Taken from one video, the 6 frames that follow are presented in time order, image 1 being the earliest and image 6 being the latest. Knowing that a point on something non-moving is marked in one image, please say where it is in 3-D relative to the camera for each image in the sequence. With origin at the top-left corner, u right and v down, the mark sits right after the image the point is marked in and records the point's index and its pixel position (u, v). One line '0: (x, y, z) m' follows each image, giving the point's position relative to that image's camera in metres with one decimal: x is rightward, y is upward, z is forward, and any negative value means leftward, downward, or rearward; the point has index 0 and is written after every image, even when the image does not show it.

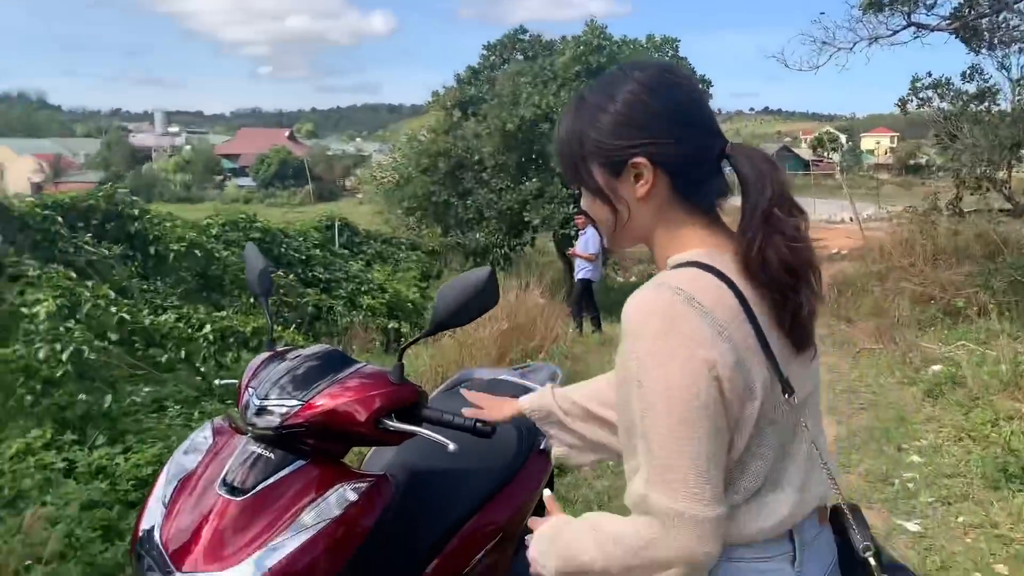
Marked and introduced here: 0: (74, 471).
0: (-1.8, -0.8, +3.7) m
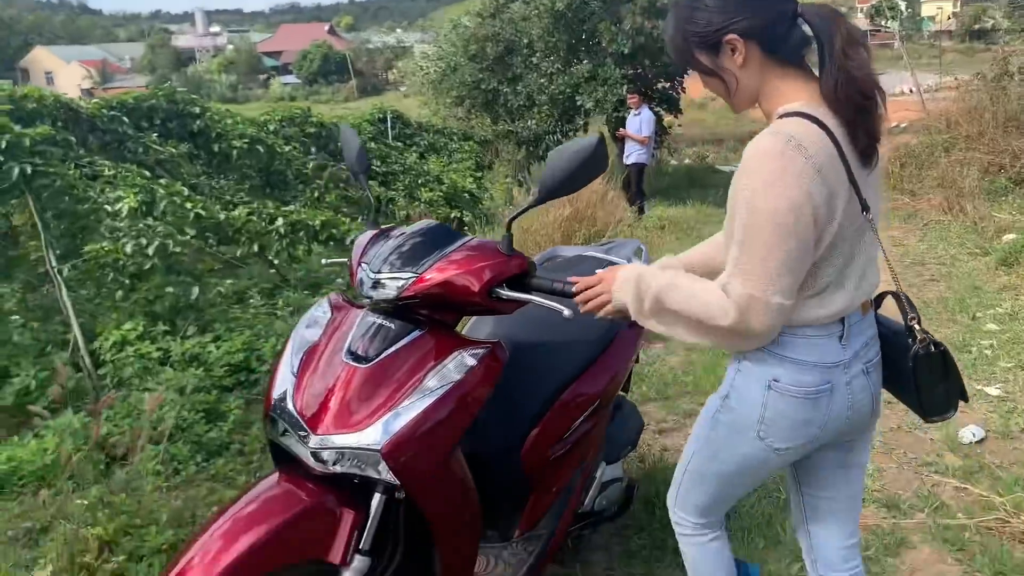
0: (-1.5, -0.3, +3.9) m
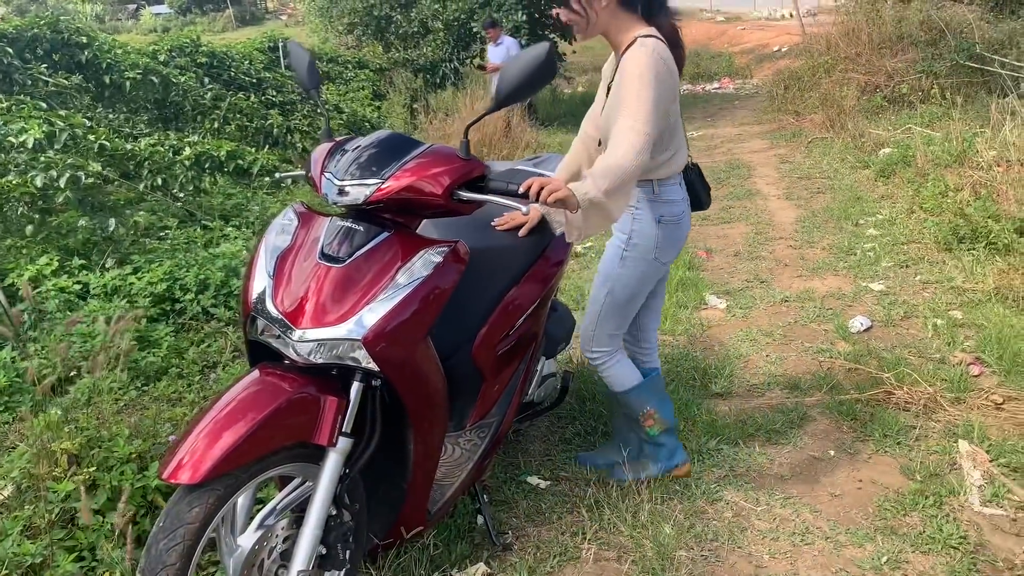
0: (-1.8, 0.0, +3.8) m
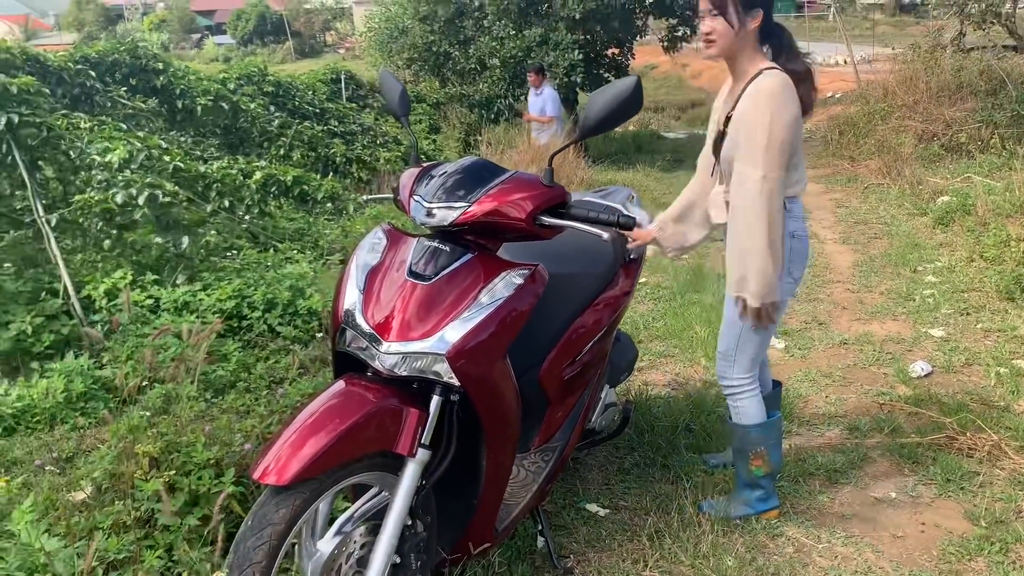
0: (-1.6, -0.1, +4.0) m
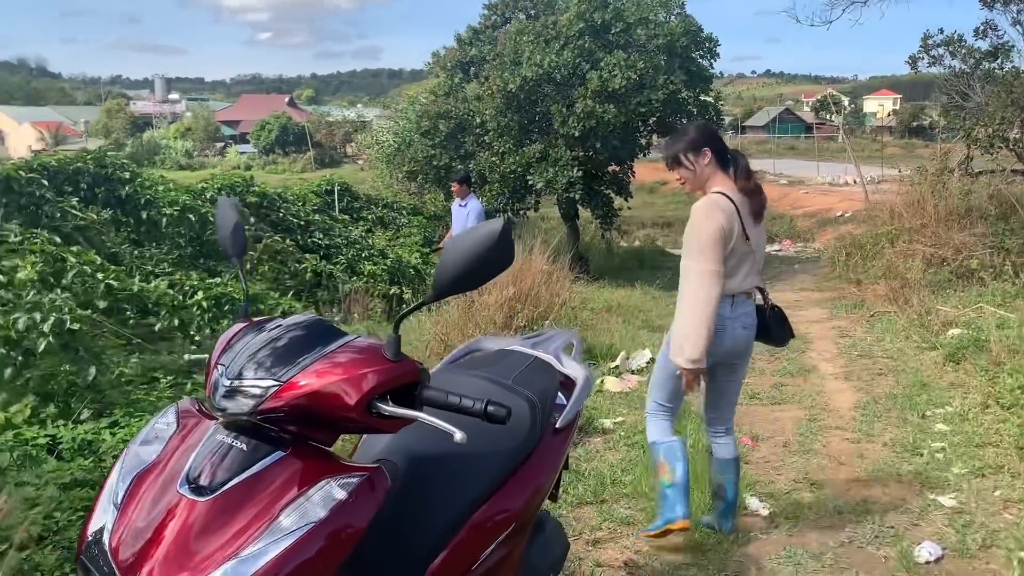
0: (-1.8, -0.6, +3.5) m
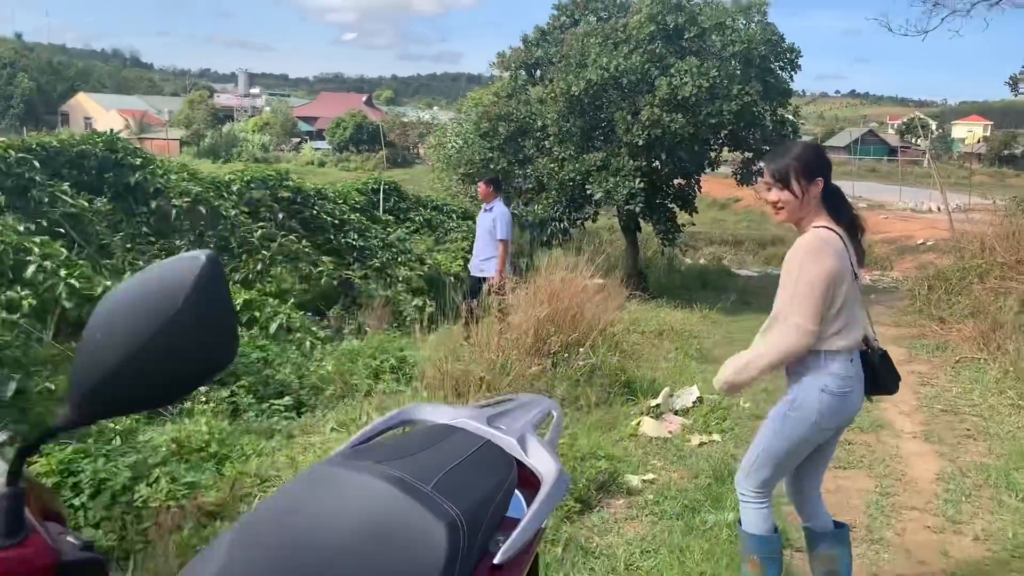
0: (-1.8, -0.6, +2.9) m
